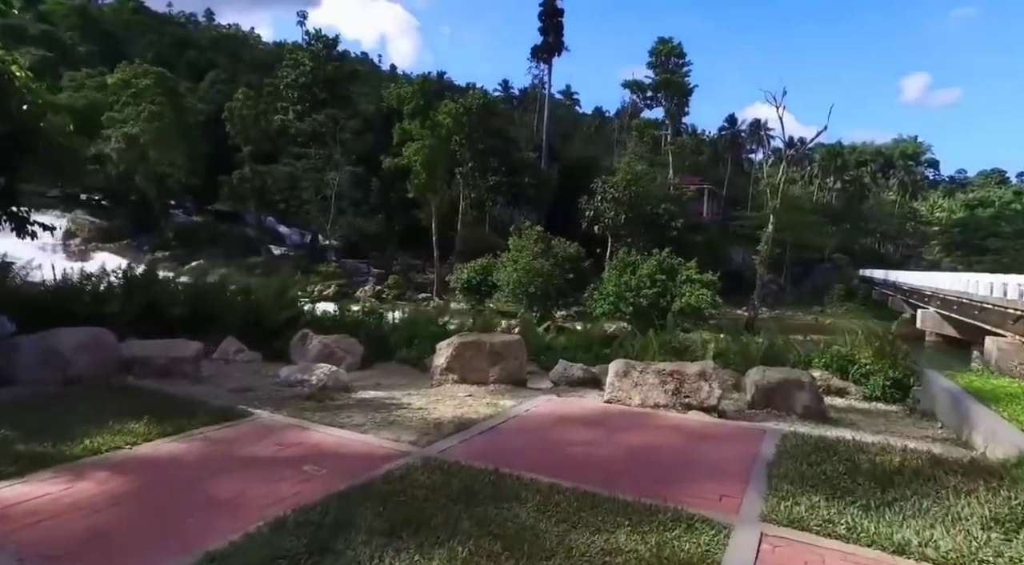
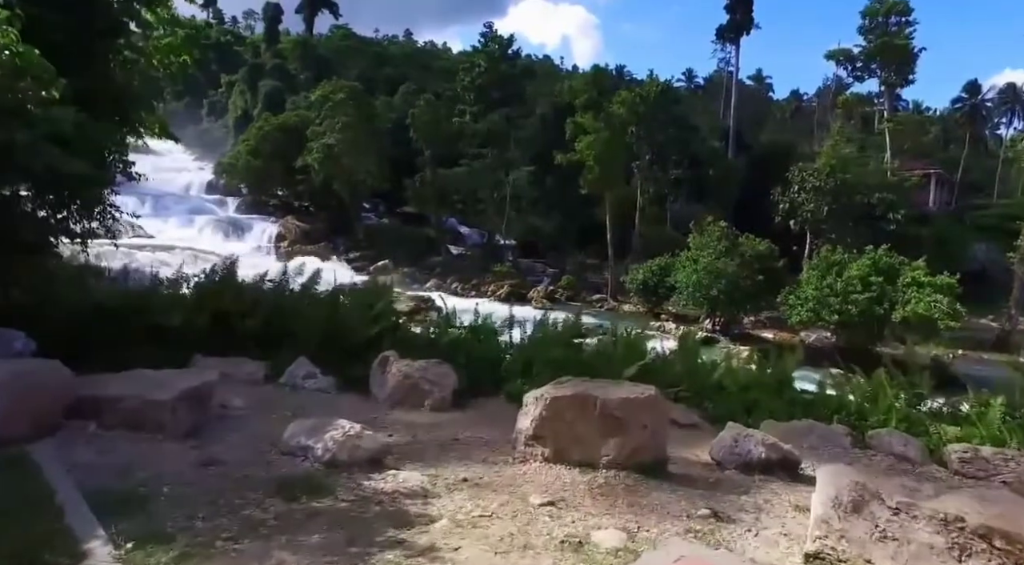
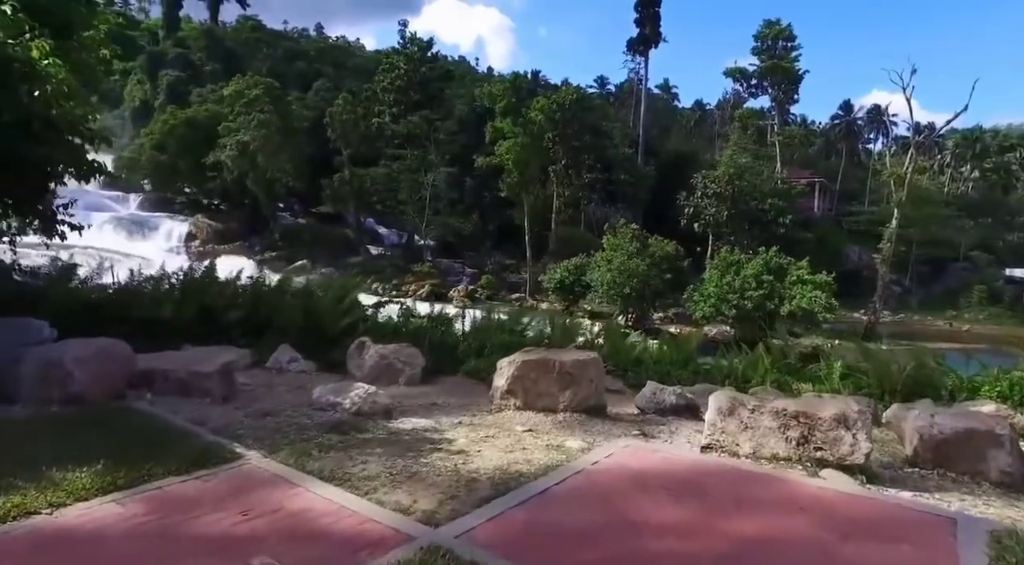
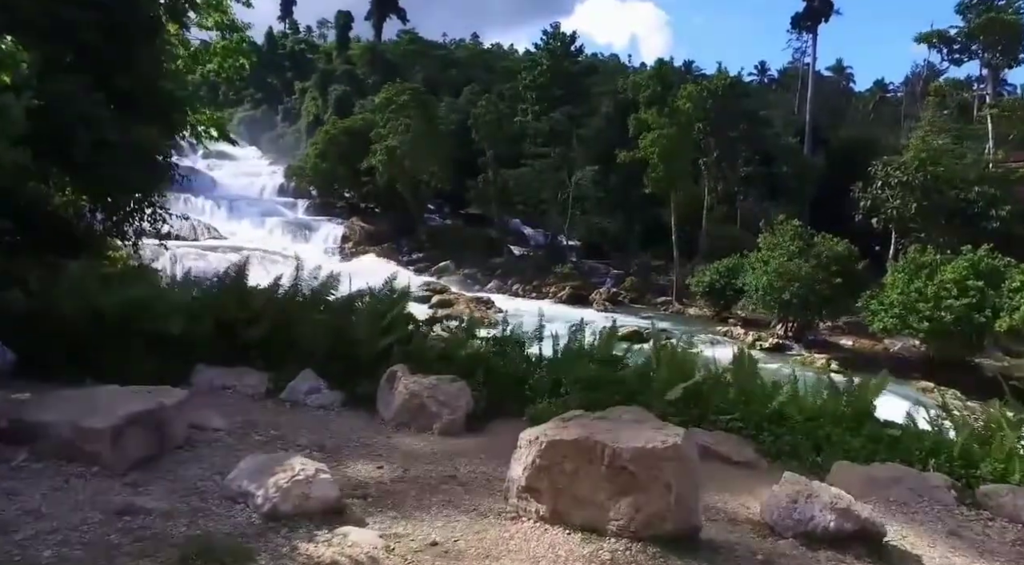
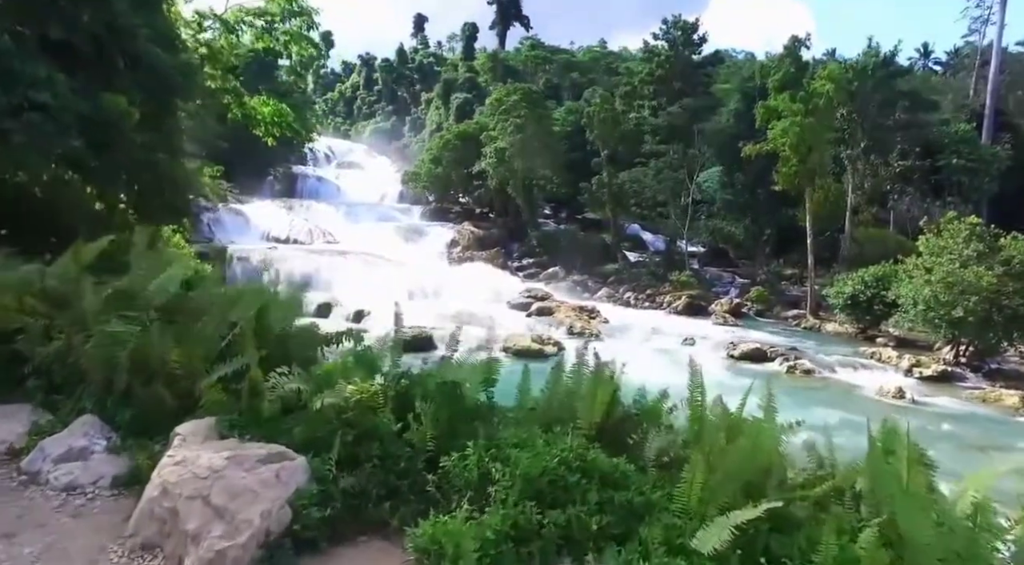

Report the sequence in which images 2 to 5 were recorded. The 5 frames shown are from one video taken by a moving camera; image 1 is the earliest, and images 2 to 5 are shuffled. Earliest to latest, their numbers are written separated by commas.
3, 2, 4, 5
